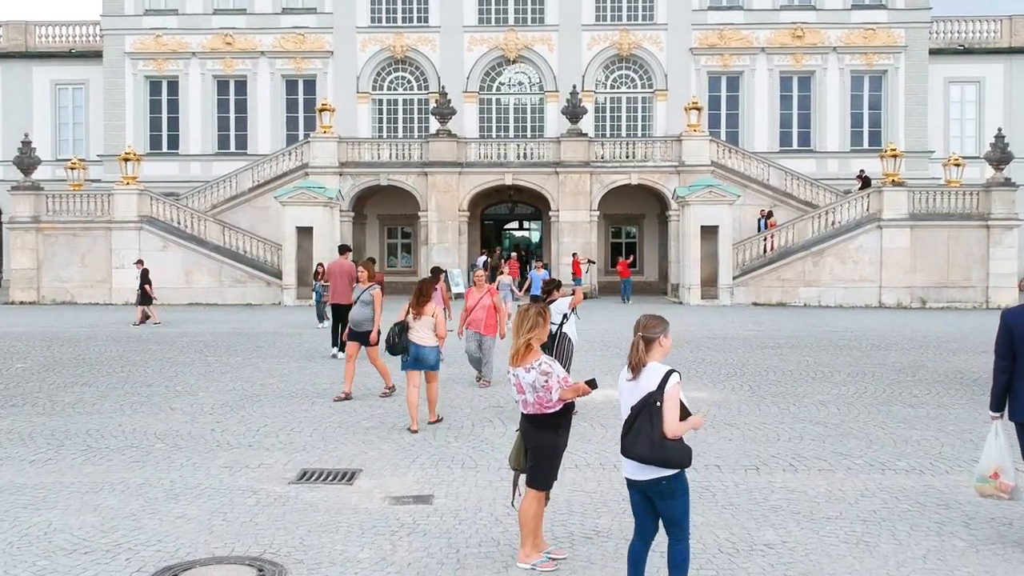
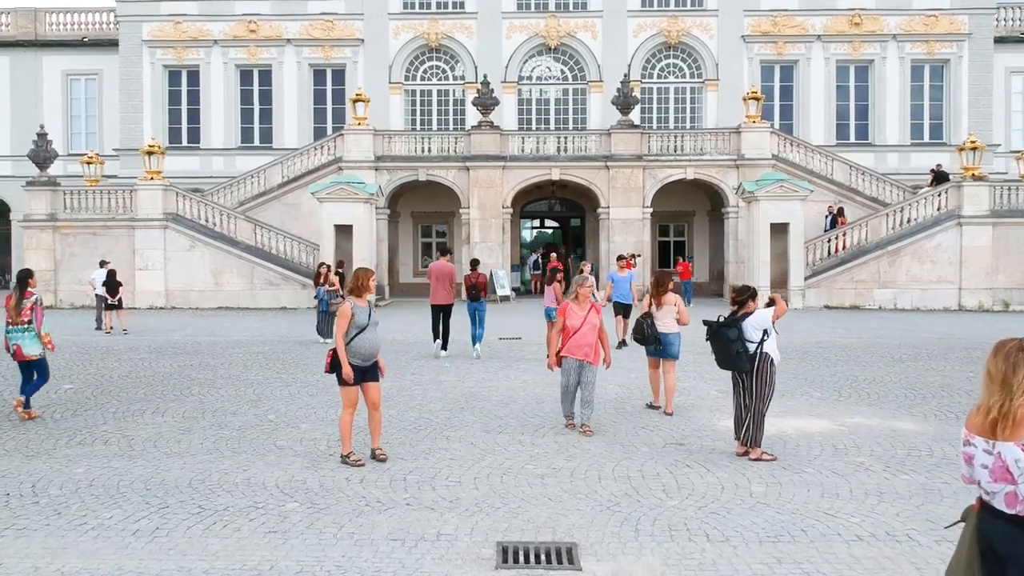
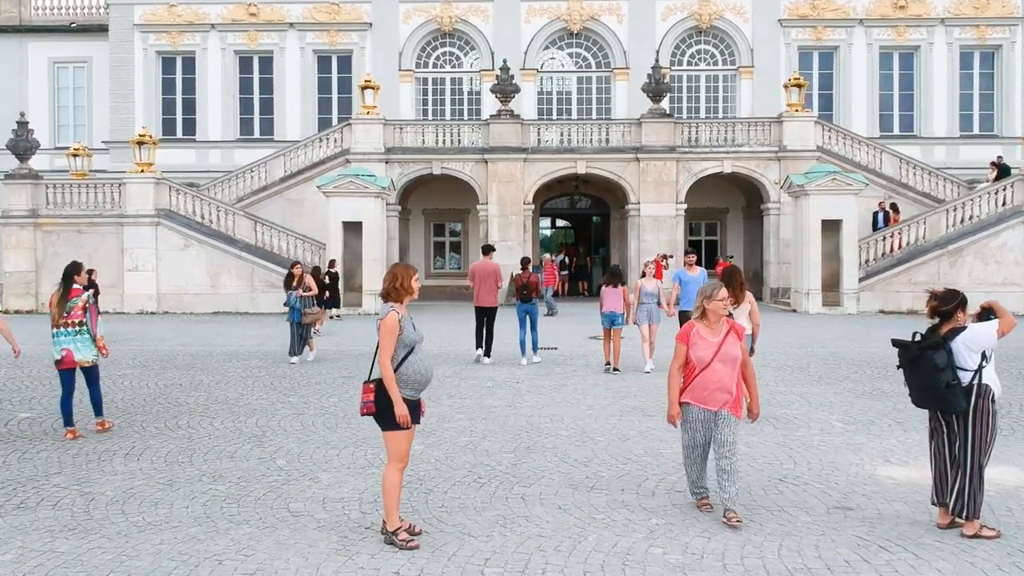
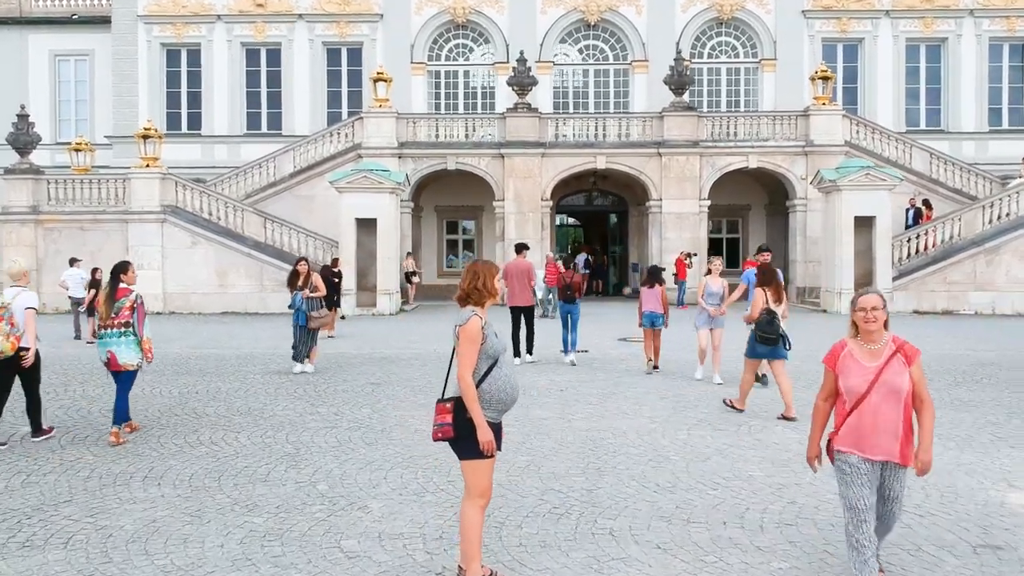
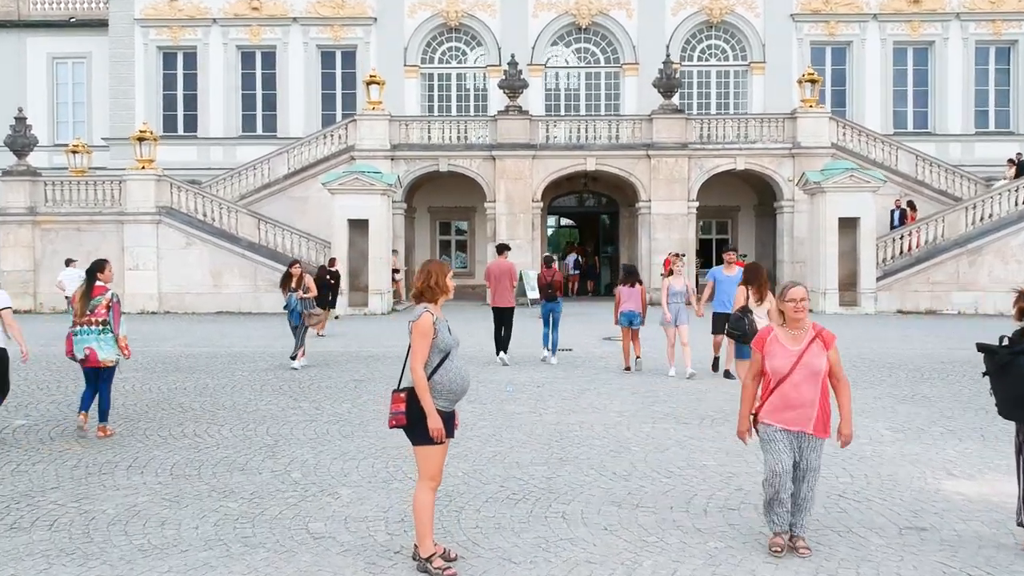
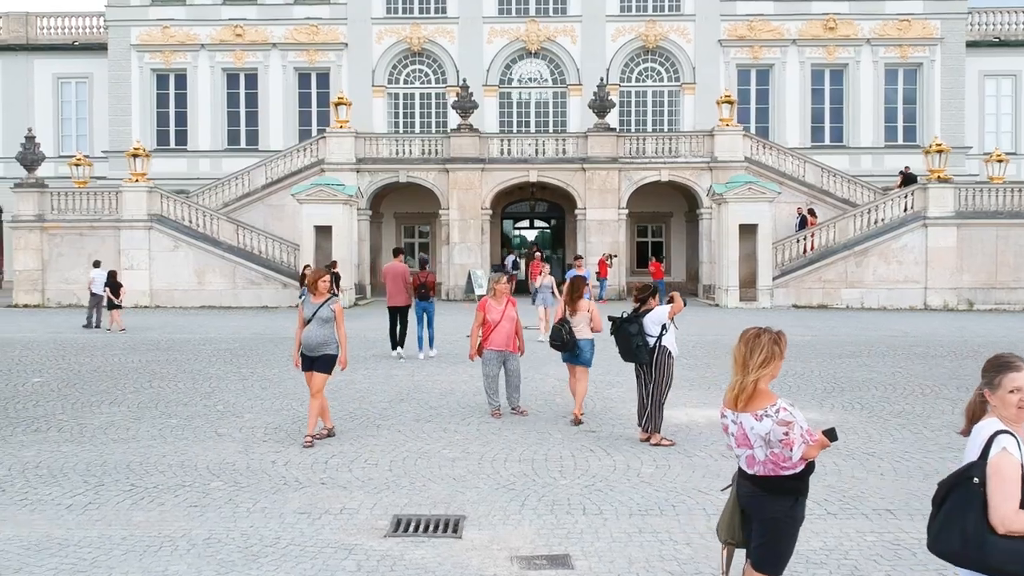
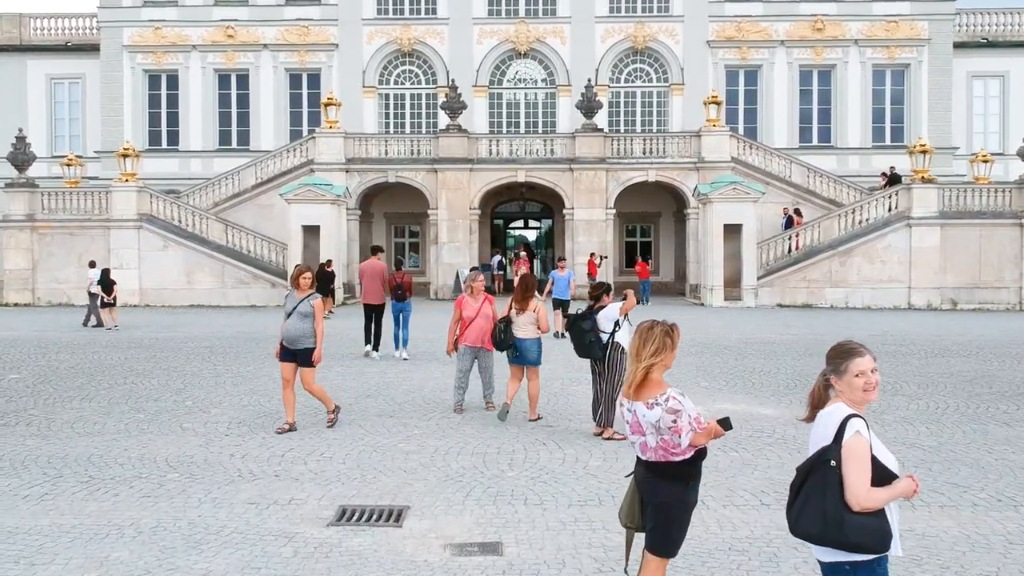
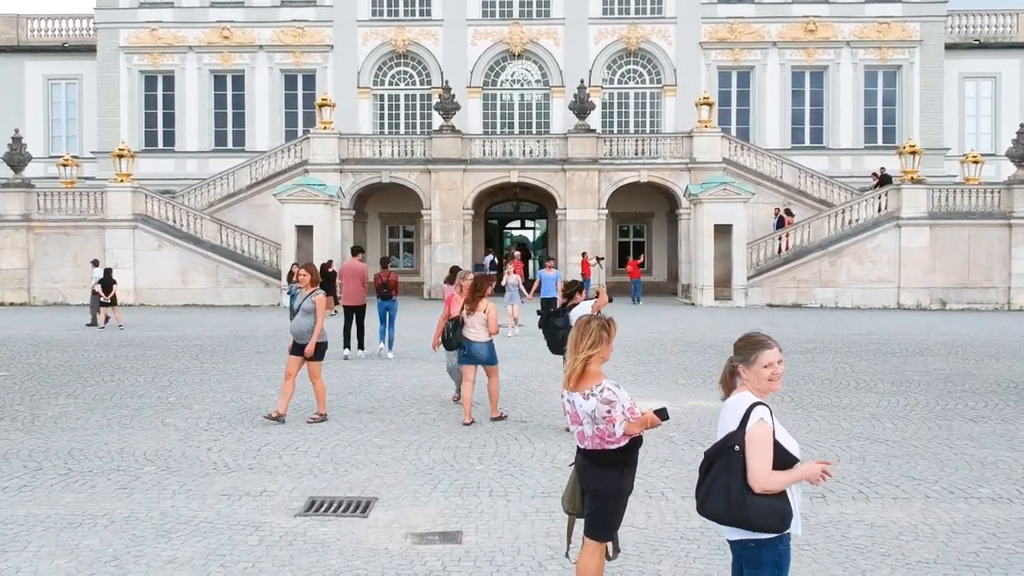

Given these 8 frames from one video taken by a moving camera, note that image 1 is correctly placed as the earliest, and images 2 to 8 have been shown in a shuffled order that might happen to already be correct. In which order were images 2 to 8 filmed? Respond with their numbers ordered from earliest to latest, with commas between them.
8, 7, 6, 2, 3, 5, 4
